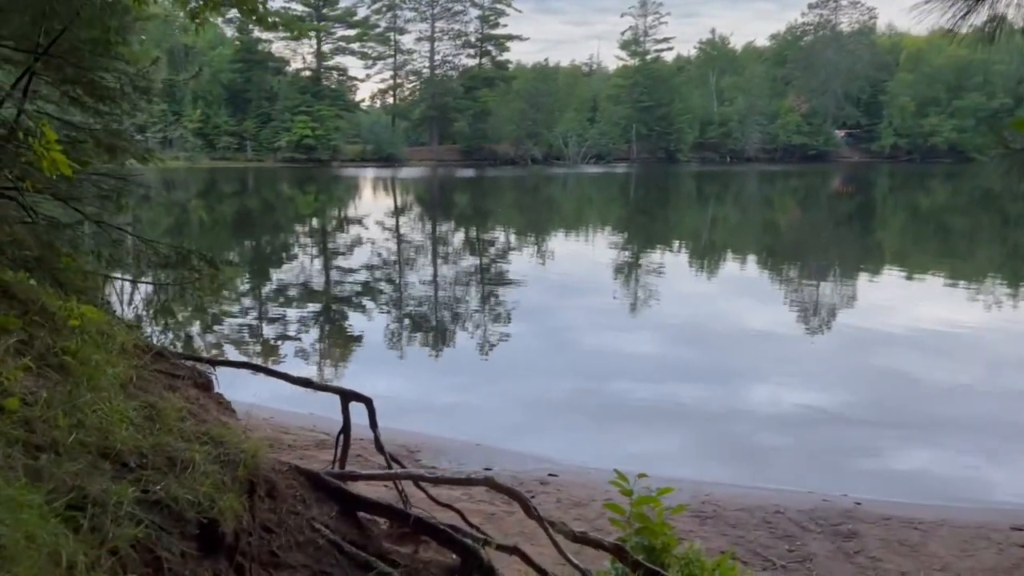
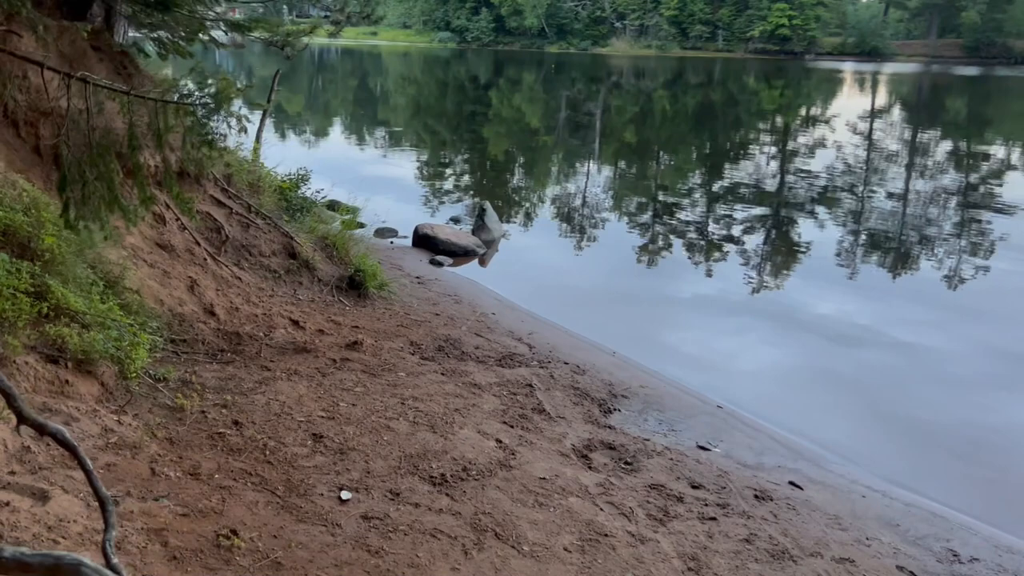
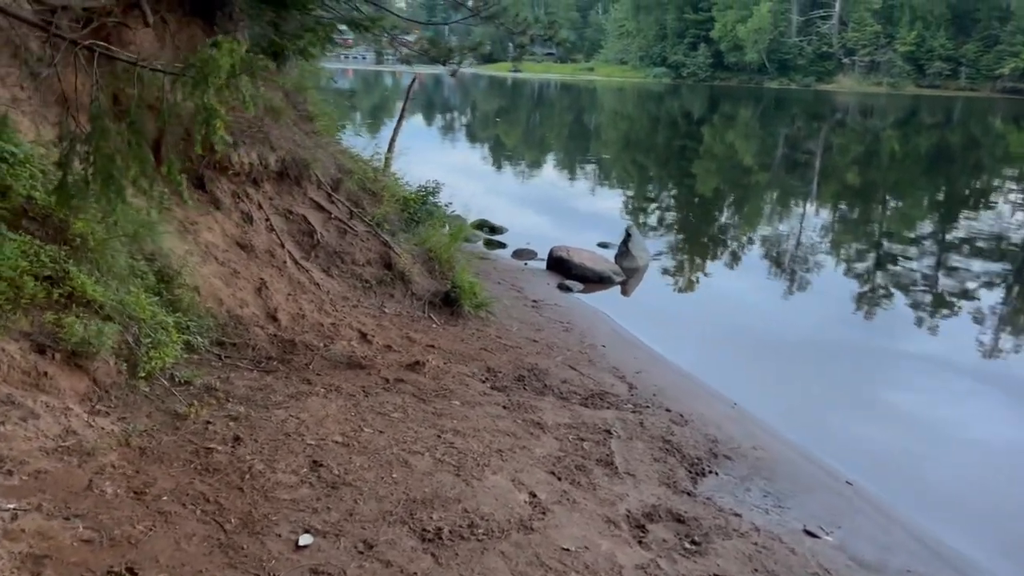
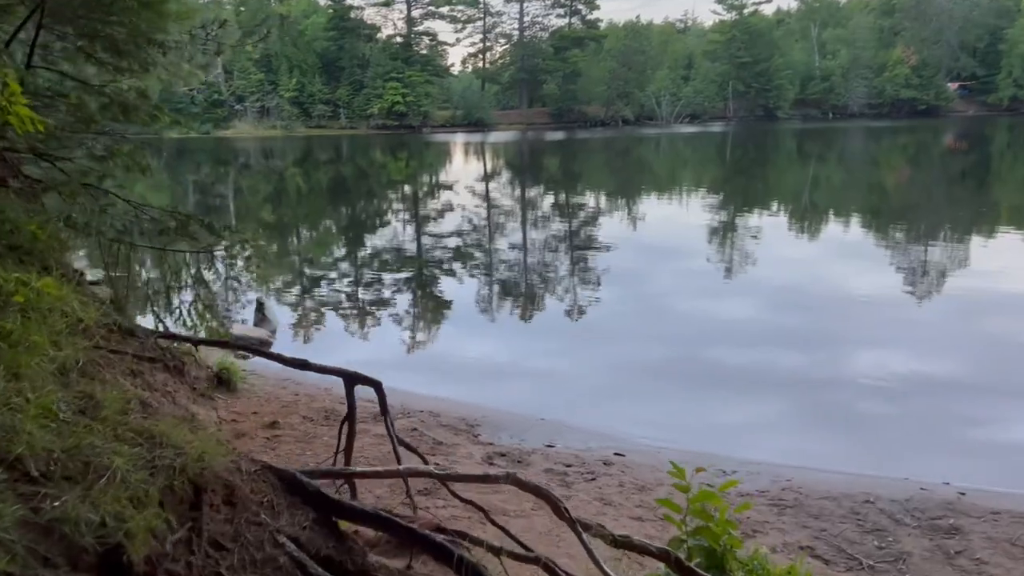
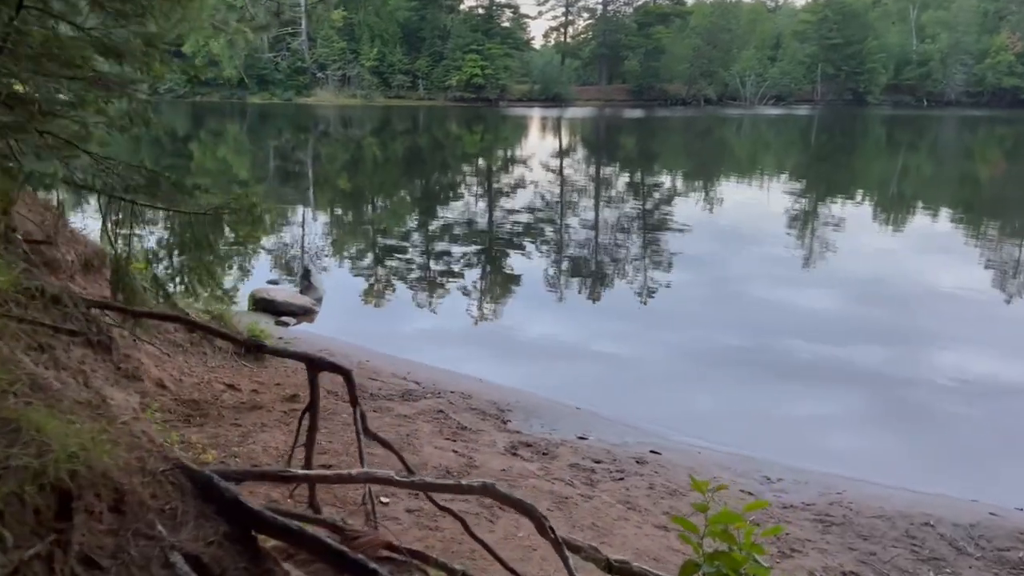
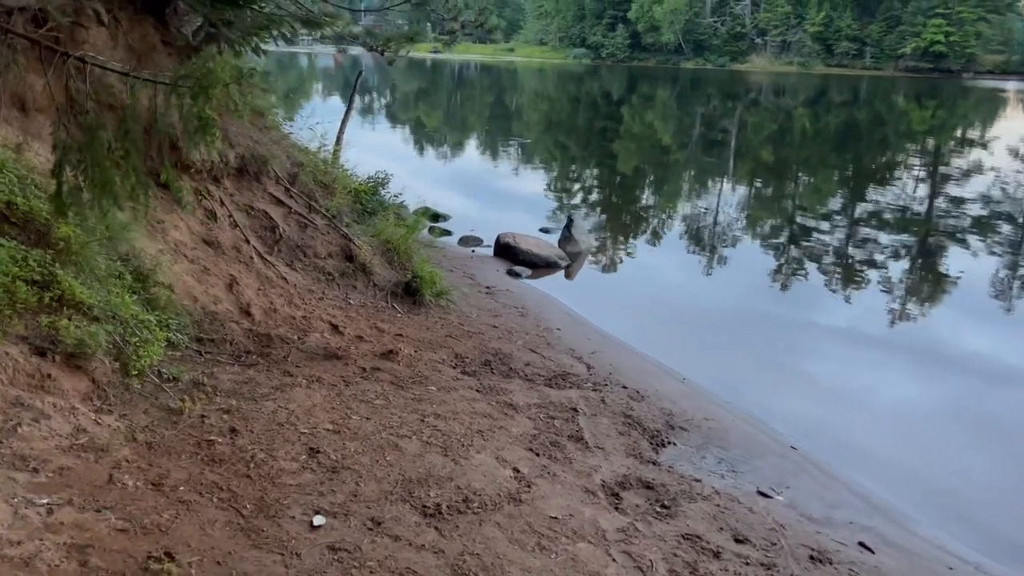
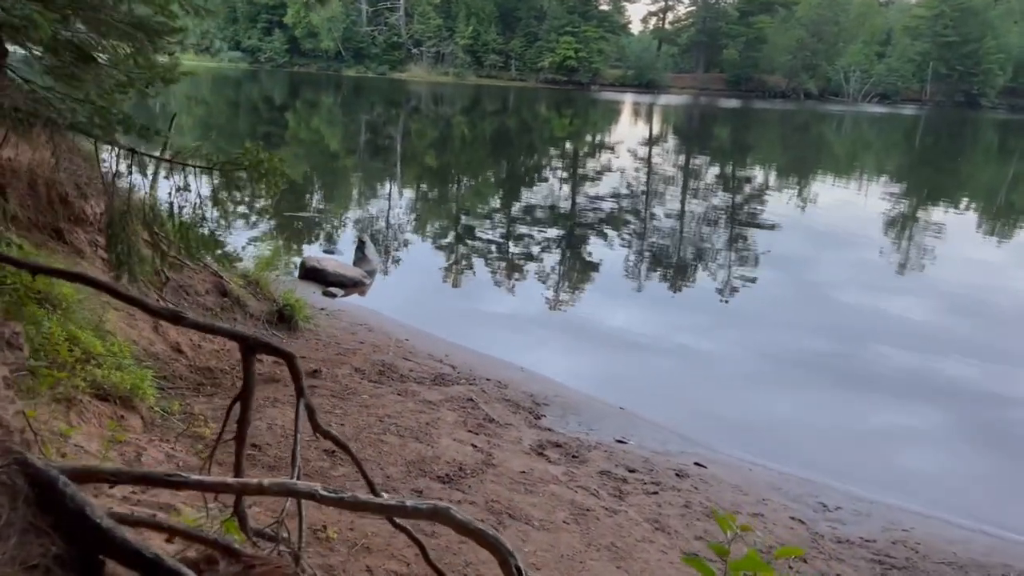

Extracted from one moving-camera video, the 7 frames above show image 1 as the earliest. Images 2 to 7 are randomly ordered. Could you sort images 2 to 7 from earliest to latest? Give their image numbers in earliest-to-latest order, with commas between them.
4, 5, 7, 2, 6, 3
